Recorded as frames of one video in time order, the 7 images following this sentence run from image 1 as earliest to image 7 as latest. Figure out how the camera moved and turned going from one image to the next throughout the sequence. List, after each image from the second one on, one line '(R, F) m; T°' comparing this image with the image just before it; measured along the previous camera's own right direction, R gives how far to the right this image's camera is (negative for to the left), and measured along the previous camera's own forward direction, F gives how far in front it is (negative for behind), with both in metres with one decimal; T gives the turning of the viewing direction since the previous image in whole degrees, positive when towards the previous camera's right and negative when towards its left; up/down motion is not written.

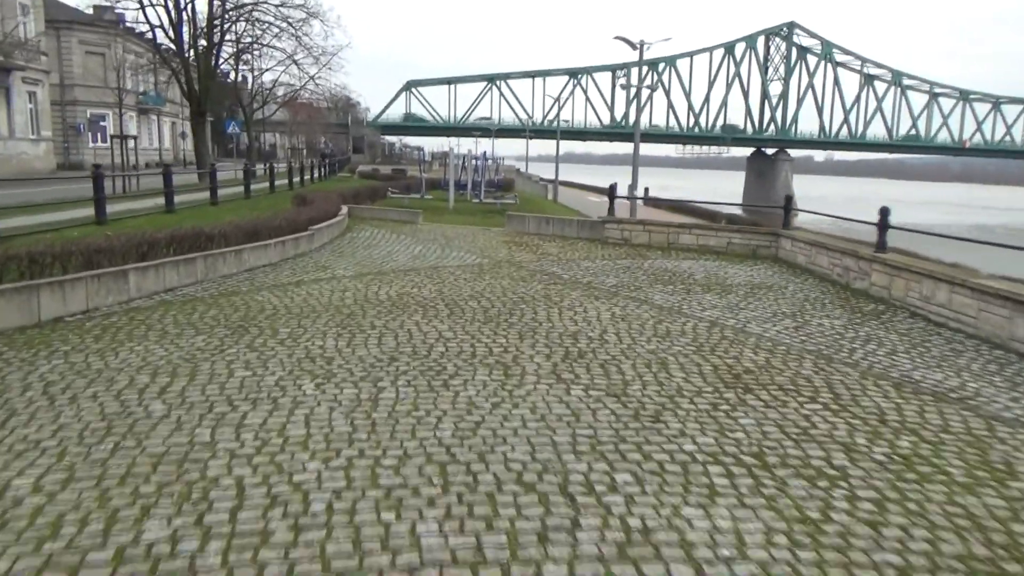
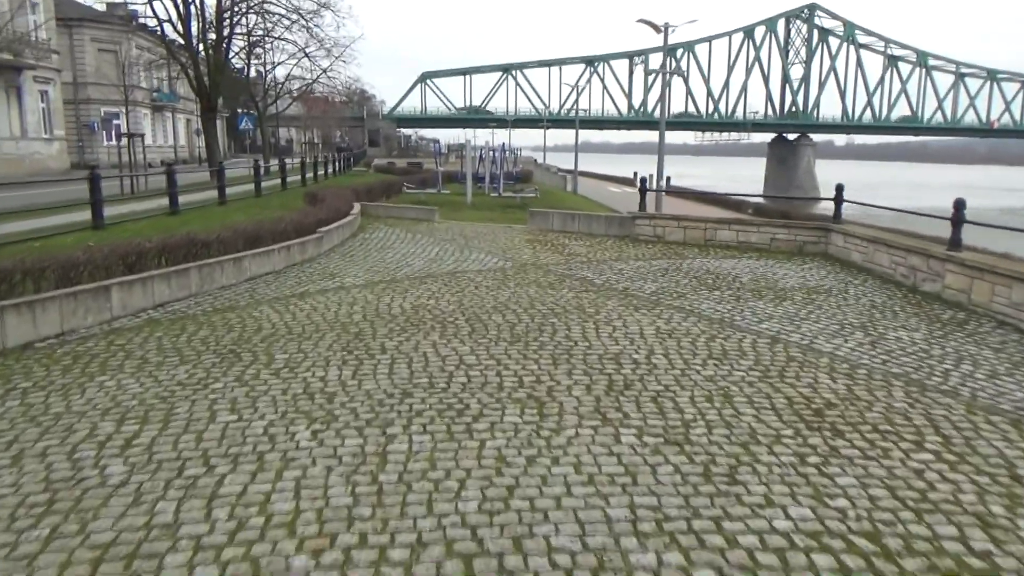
(-0.1, +1.1) m; -1°
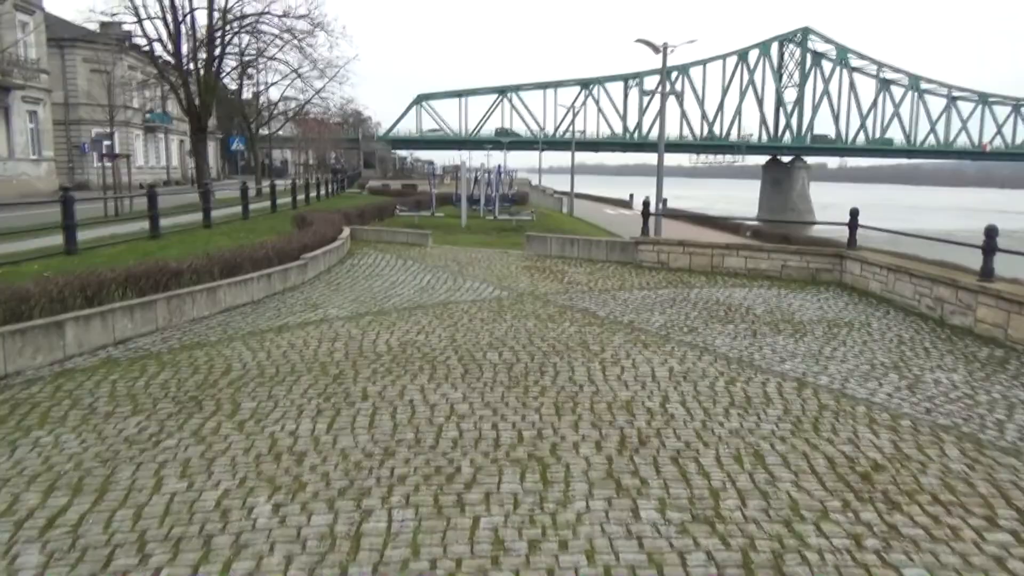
(0.0, +0.8) m; 0°
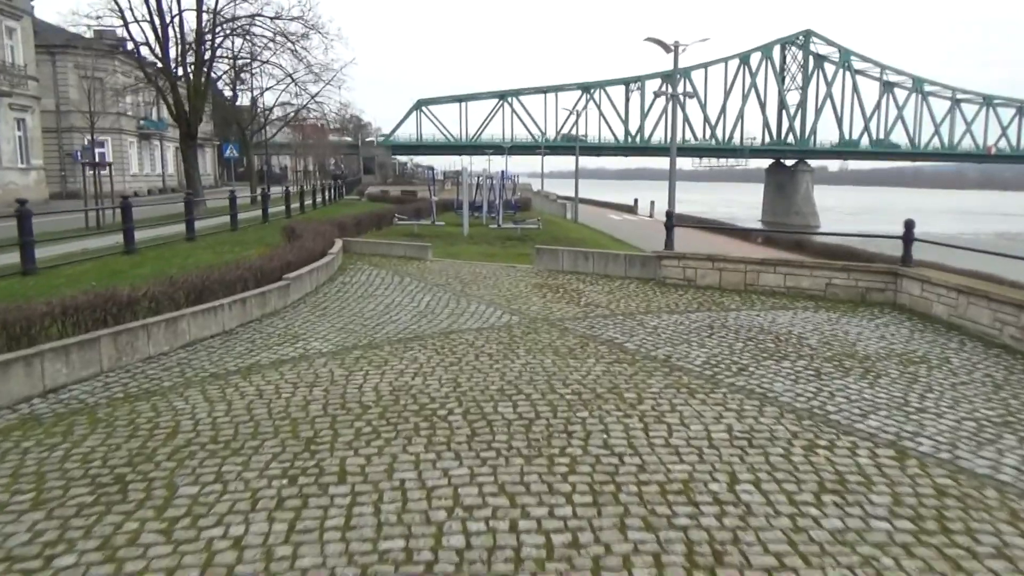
(-0.1, +1.4) m; 0°
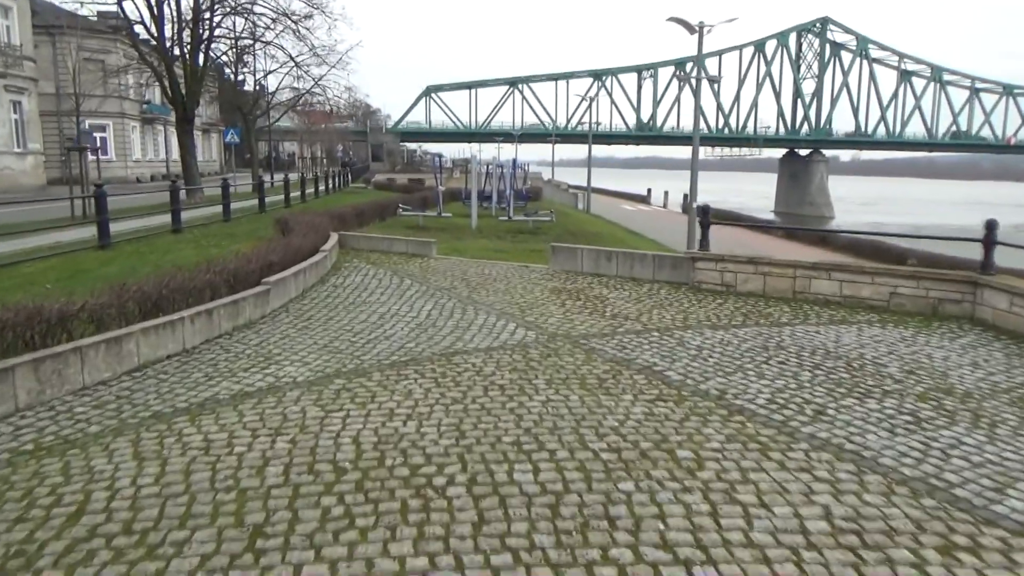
(-0.1, +1.5) m; -1°
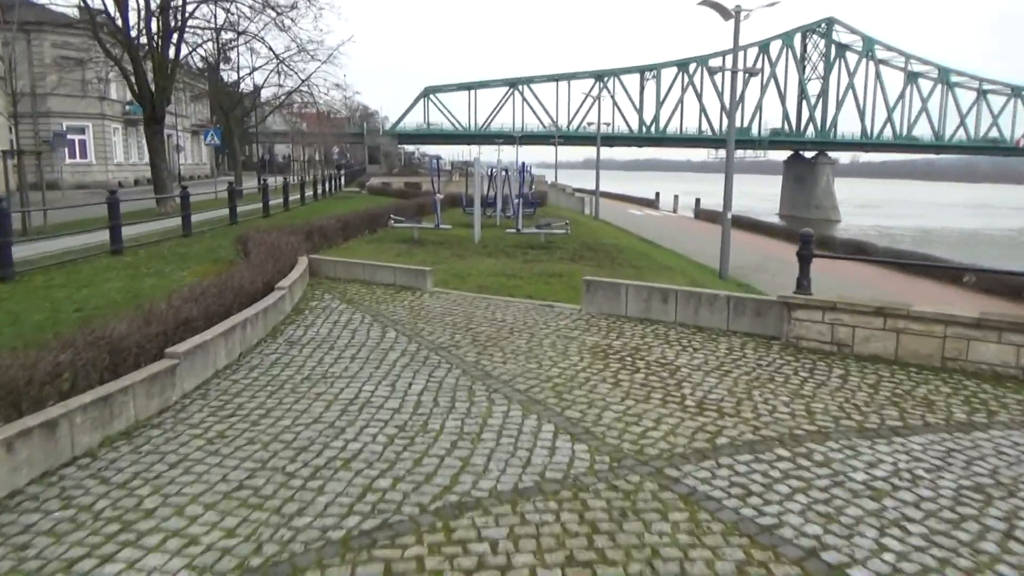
(-0.3, +3.2) m; 0°
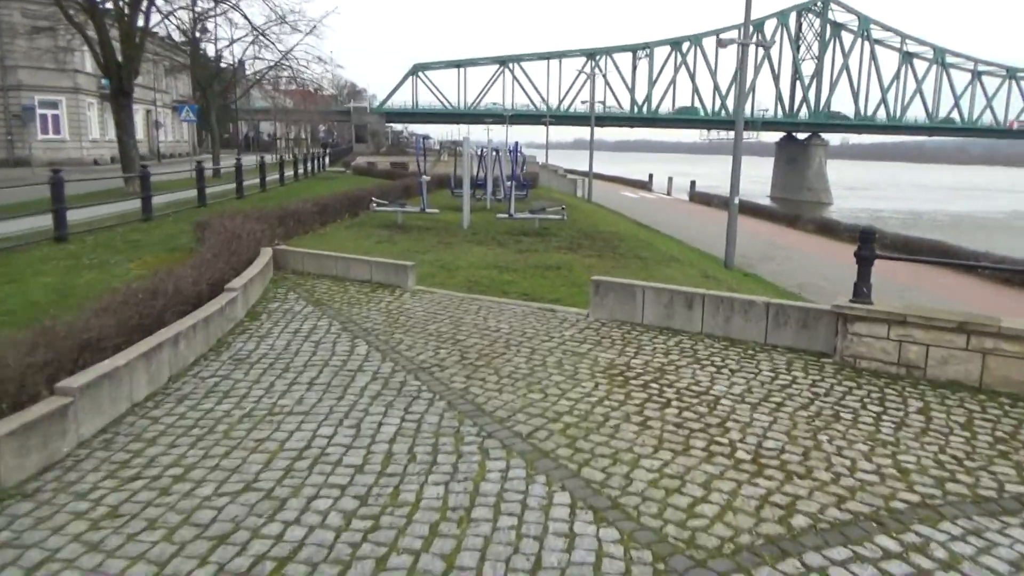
(-0.1, +1.5) m; +1°
